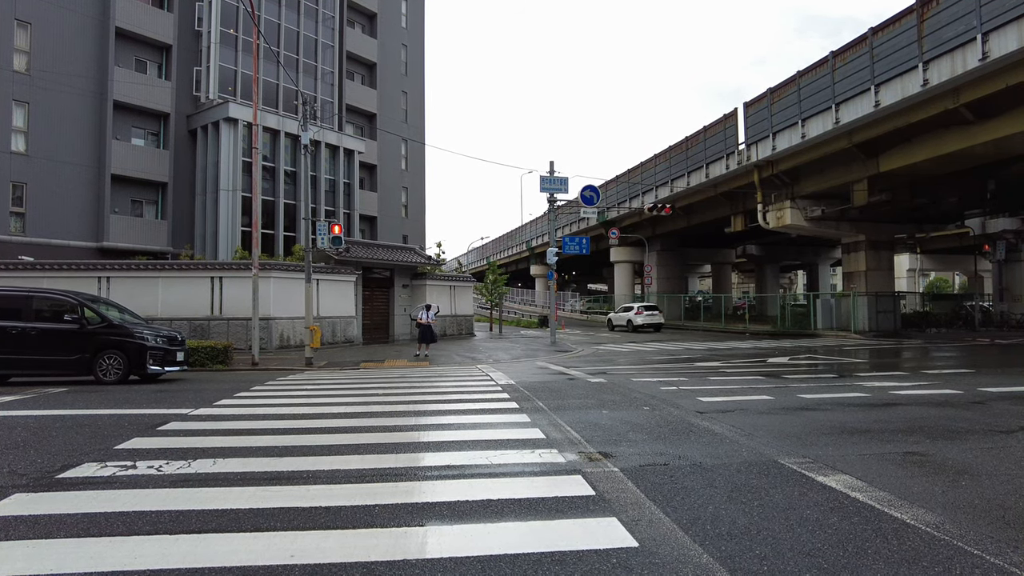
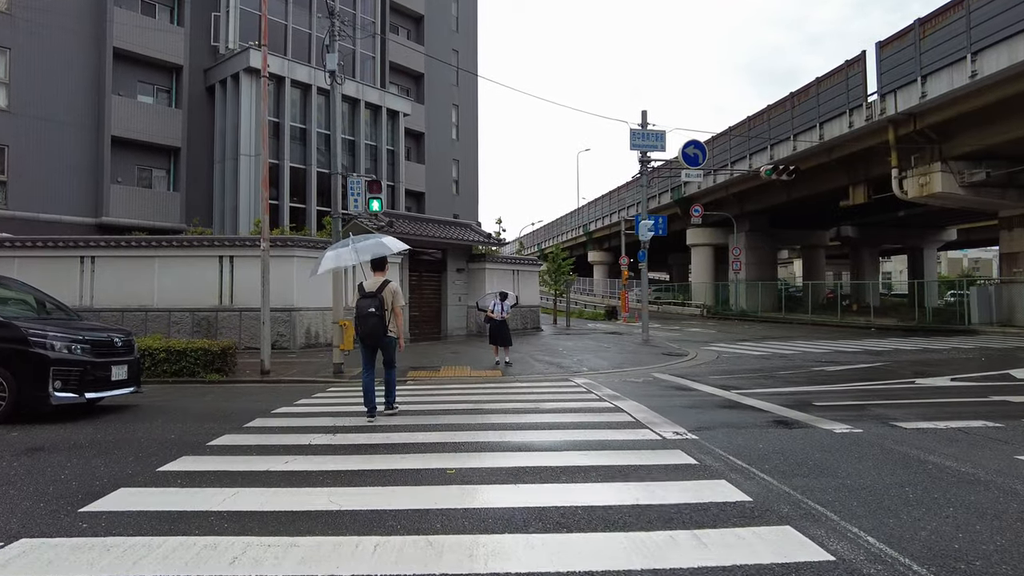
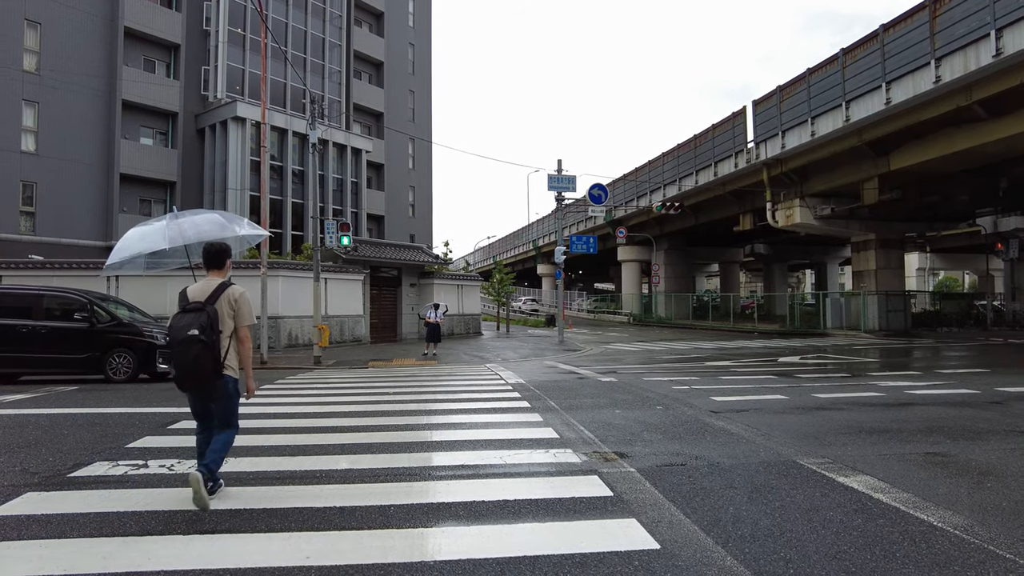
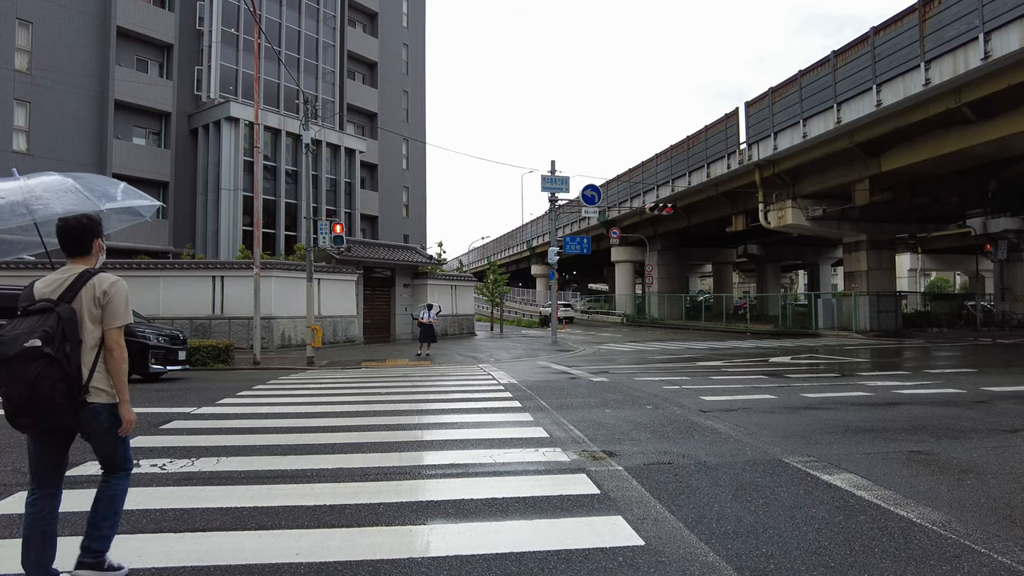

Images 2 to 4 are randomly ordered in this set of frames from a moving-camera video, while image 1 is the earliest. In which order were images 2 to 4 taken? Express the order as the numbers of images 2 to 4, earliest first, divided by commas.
4, 3, 2
